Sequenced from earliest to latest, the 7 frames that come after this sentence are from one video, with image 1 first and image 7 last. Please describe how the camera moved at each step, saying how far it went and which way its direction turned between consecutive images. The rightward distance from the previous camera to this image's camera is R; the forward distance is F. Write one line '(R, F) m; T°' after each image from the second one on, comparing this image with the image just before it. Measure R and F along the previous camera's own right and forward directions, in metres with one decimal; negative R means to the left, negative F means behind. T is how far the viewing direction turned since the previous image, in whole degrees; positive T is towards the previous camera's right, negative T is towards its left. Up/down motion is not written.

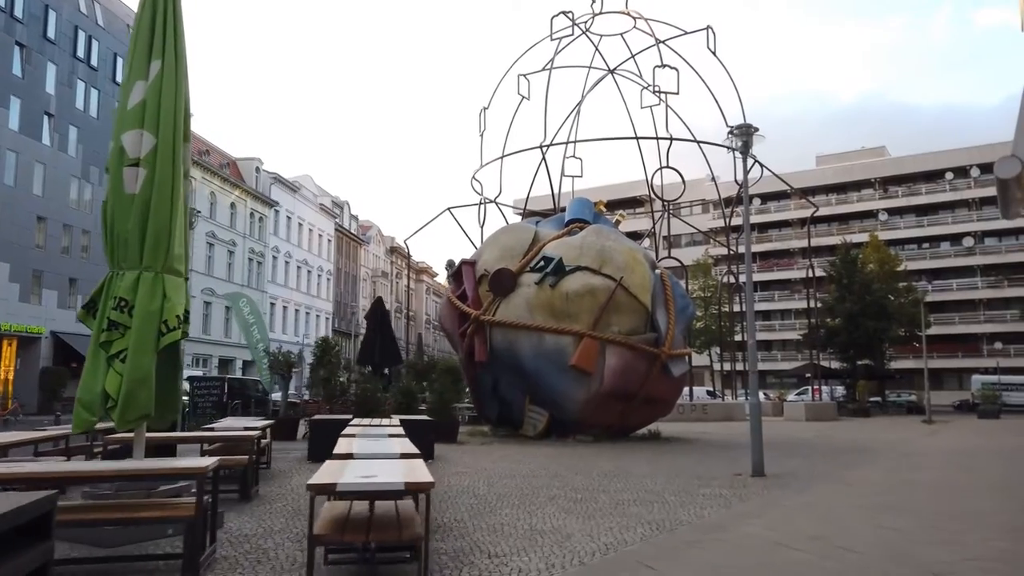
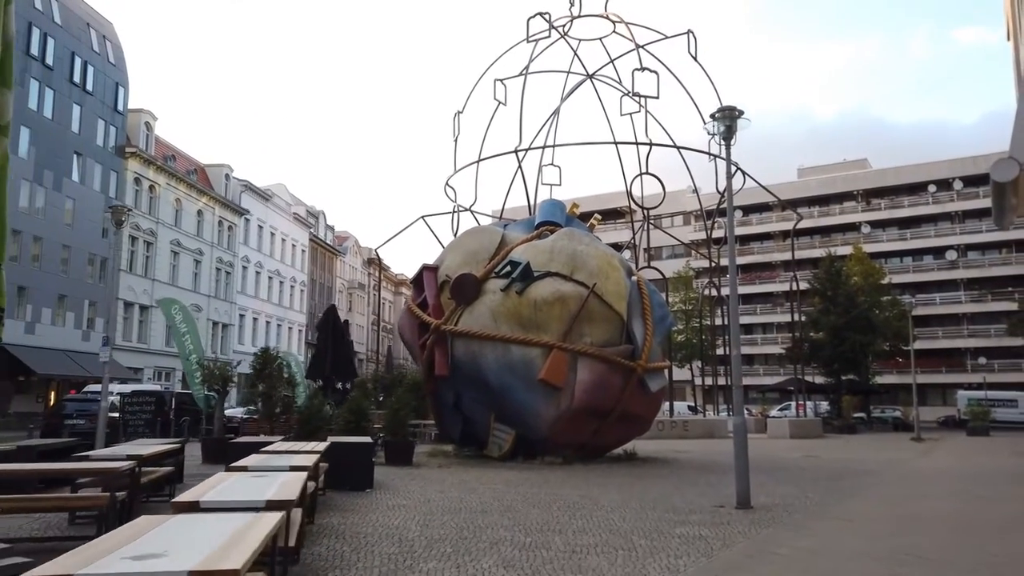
(+0.4, +1.5) m; +1°
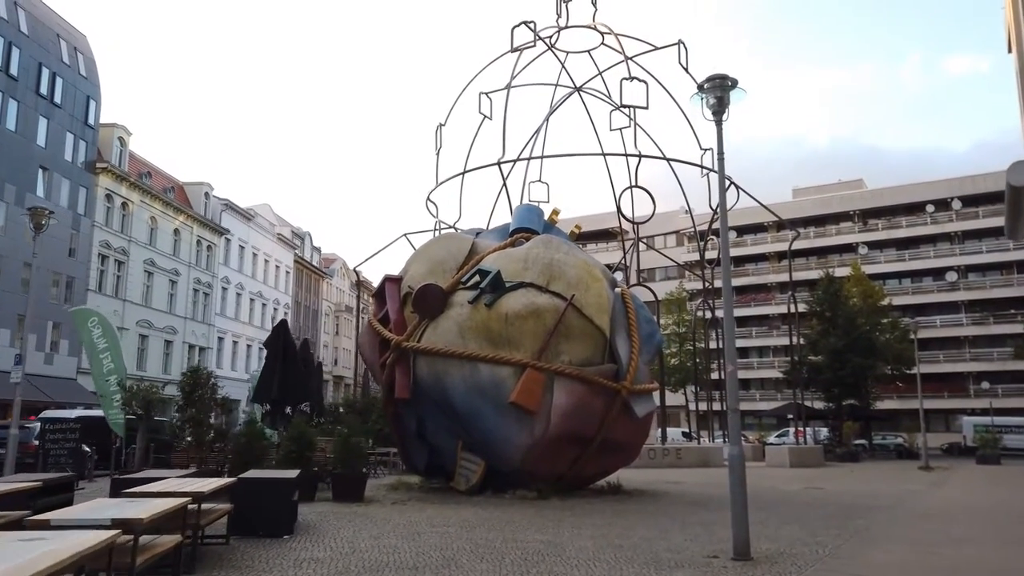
(+0.5, +1.8) m; 0°
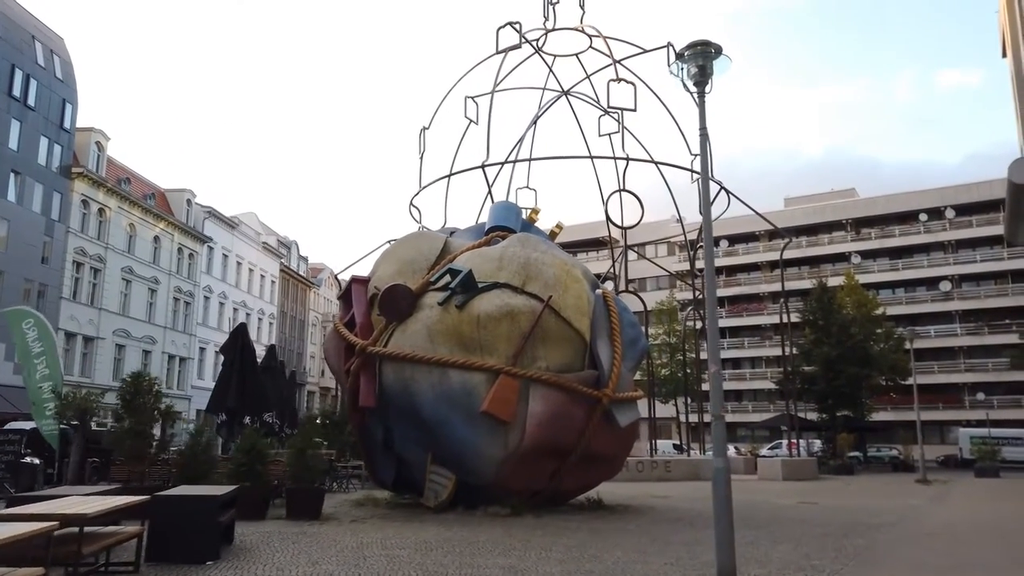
(+0.4, +1.0) m; 0°
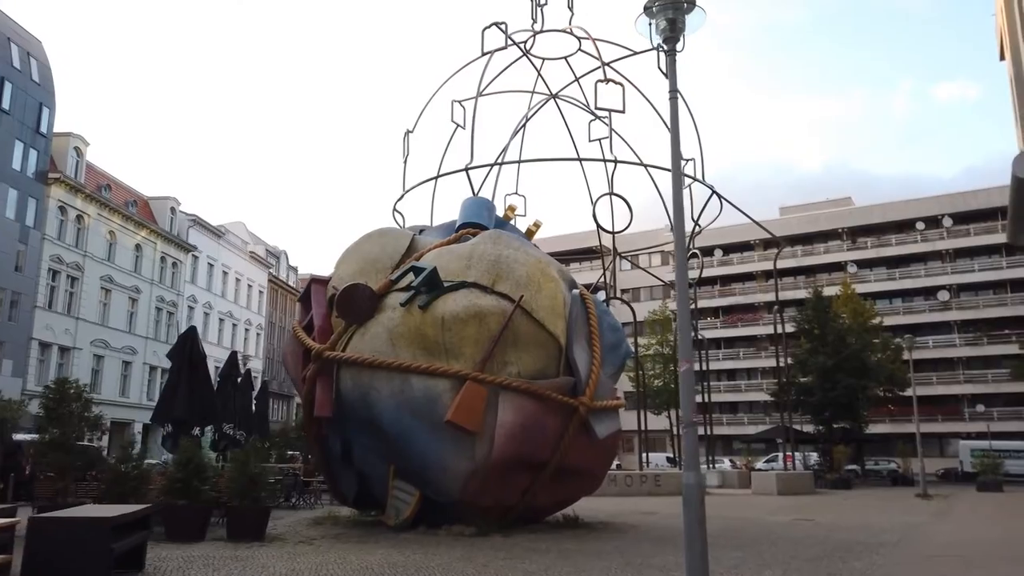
(+0.5, +1.1) m; 0°
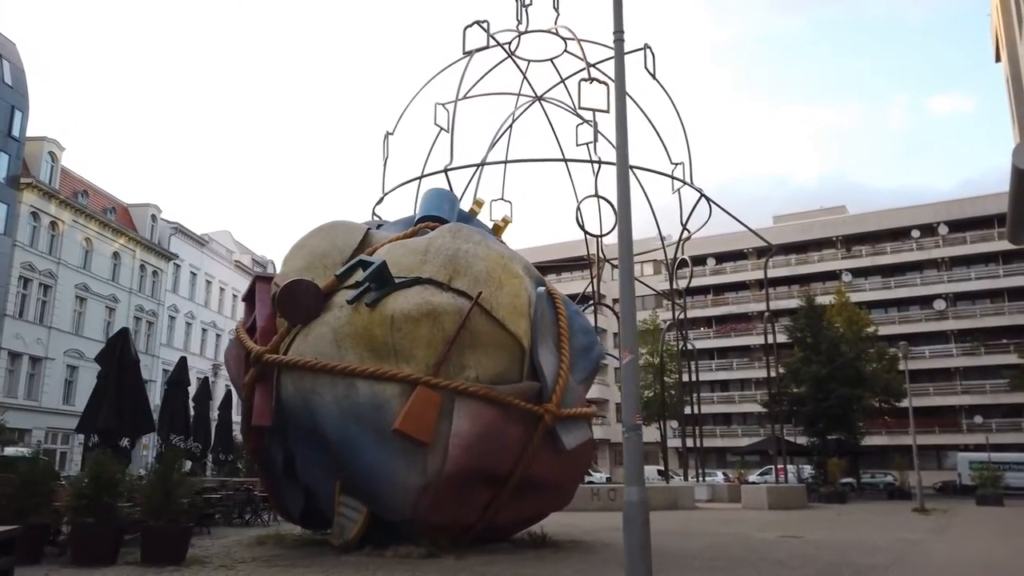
(+0.6, +1.1) m; 0°
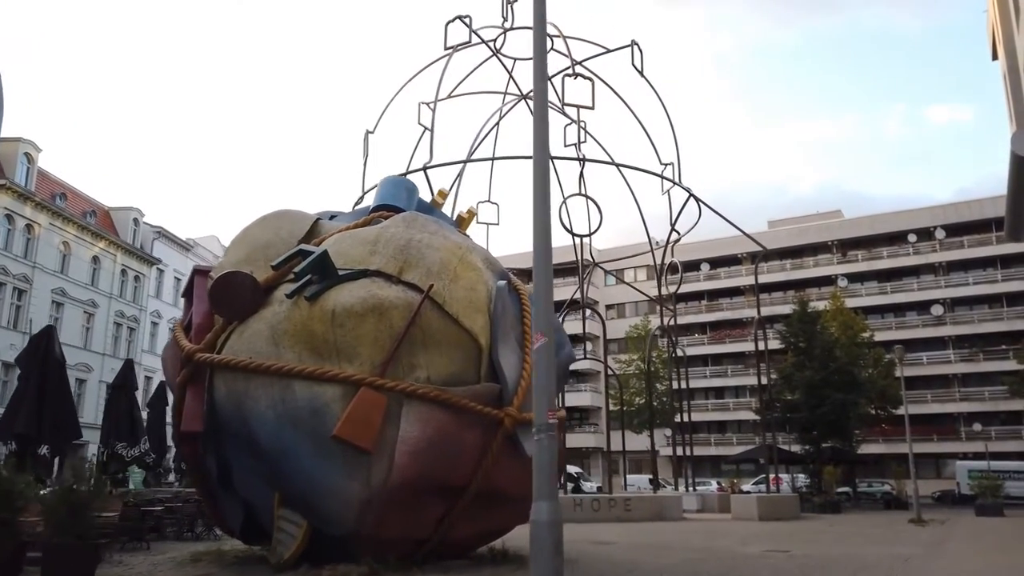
(+0.6, +1.0) m; 0°
